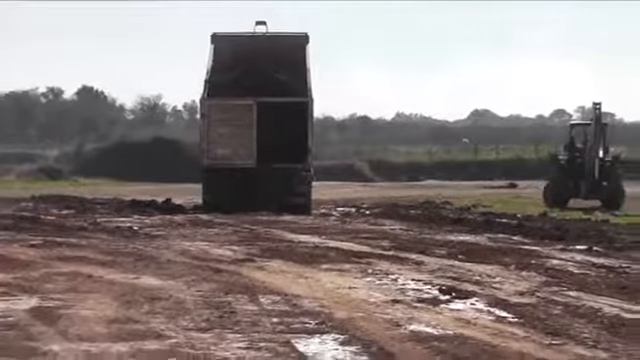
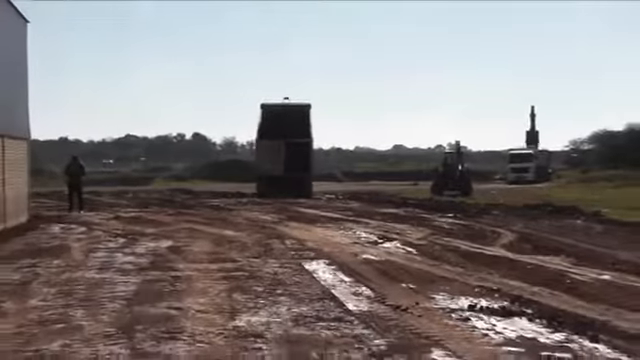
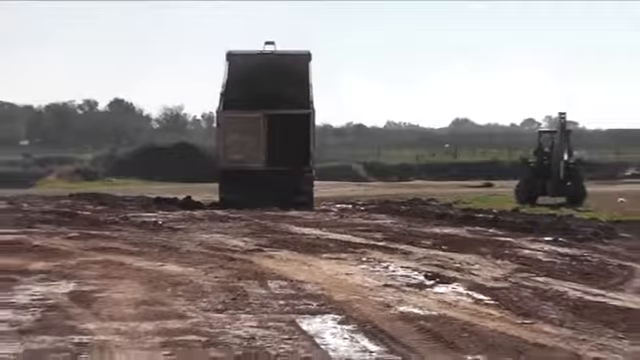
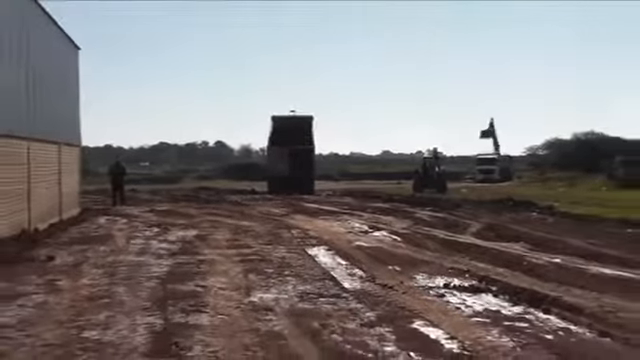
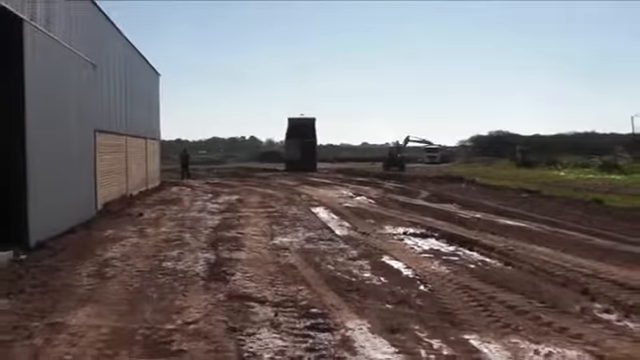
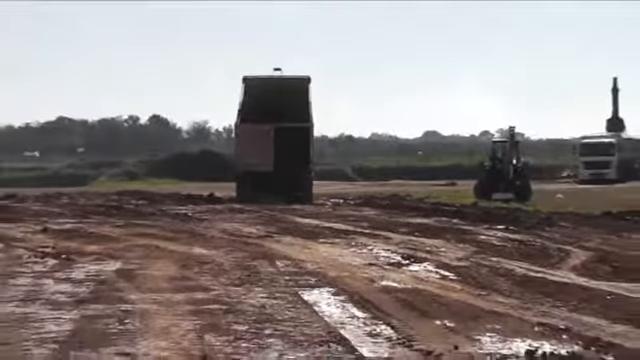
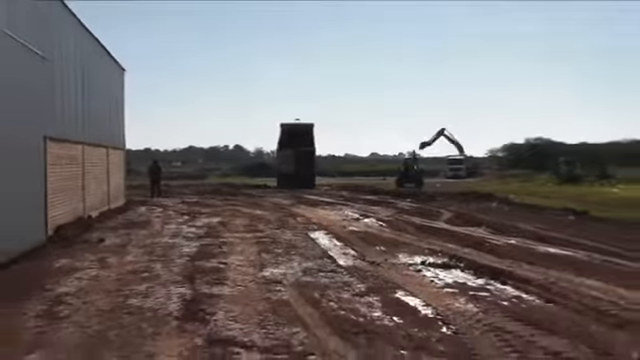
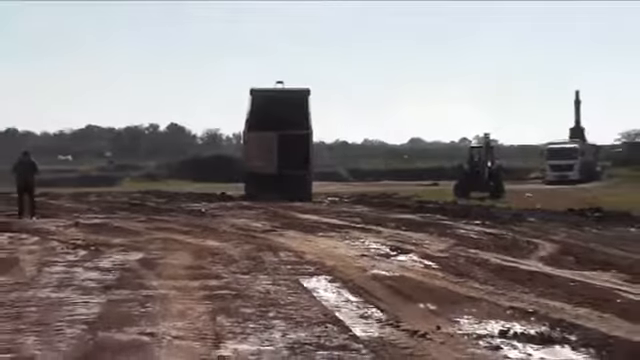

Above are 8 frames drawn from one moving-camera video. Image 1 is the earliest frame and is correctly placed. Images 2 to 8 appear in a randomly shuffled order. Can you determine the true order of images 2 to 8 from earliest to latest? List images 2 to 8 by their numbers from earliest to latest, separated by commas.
3, 6, 8, 2, 4, 7, 5
